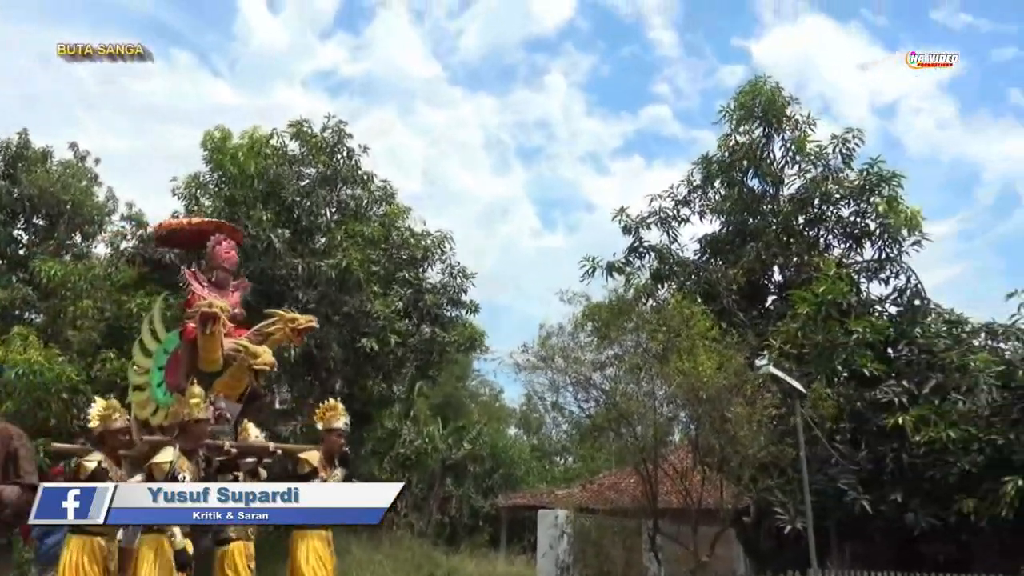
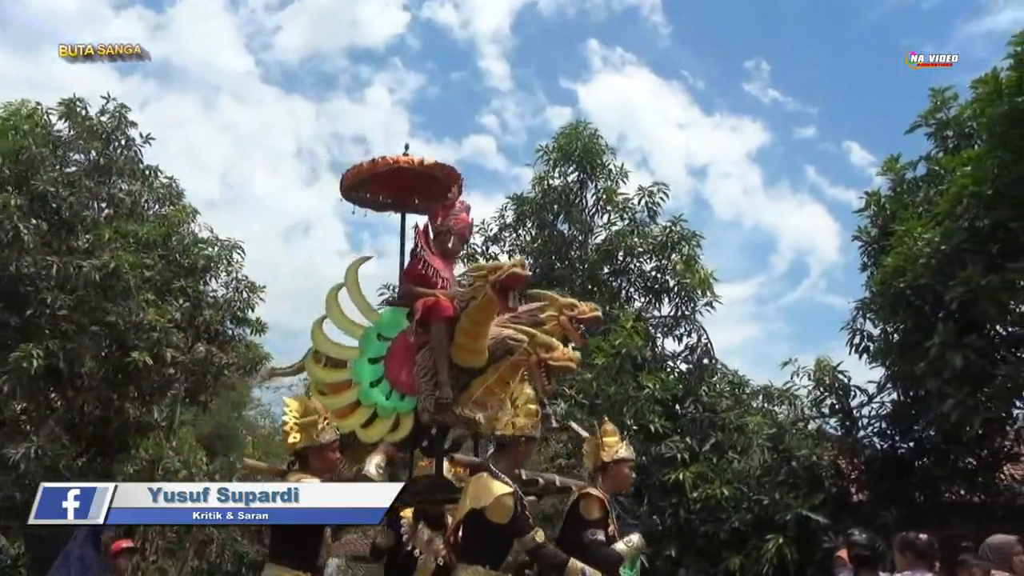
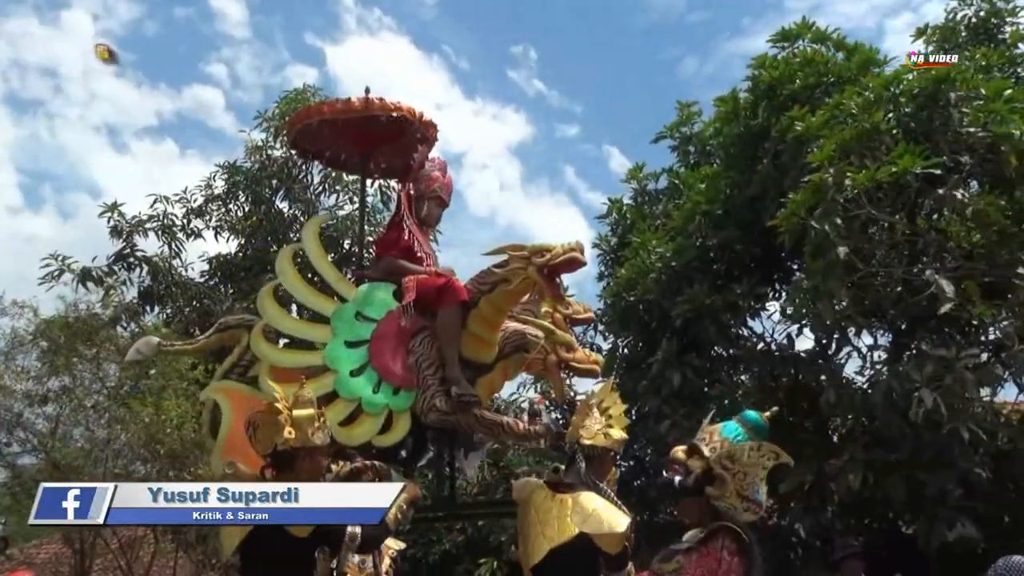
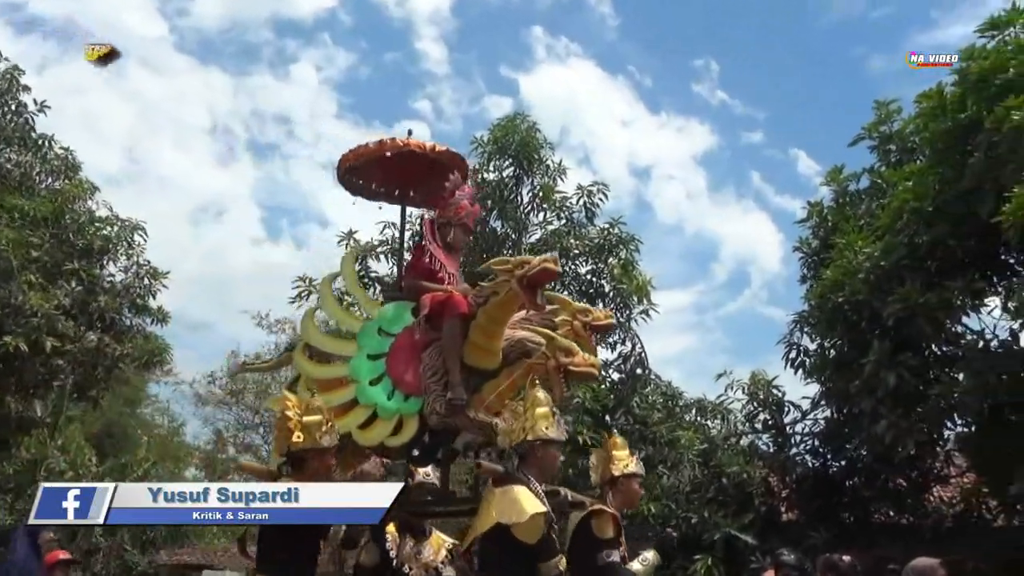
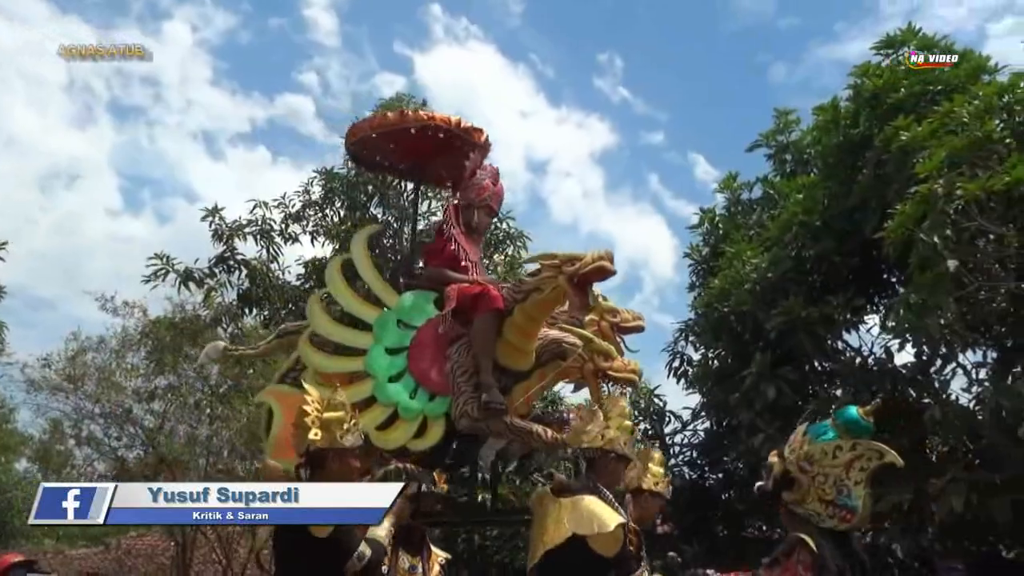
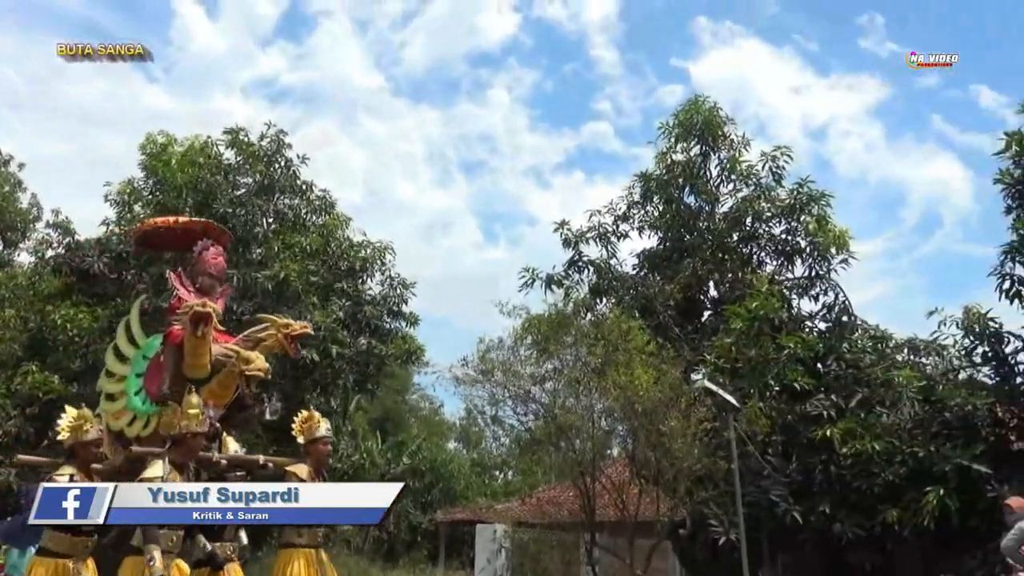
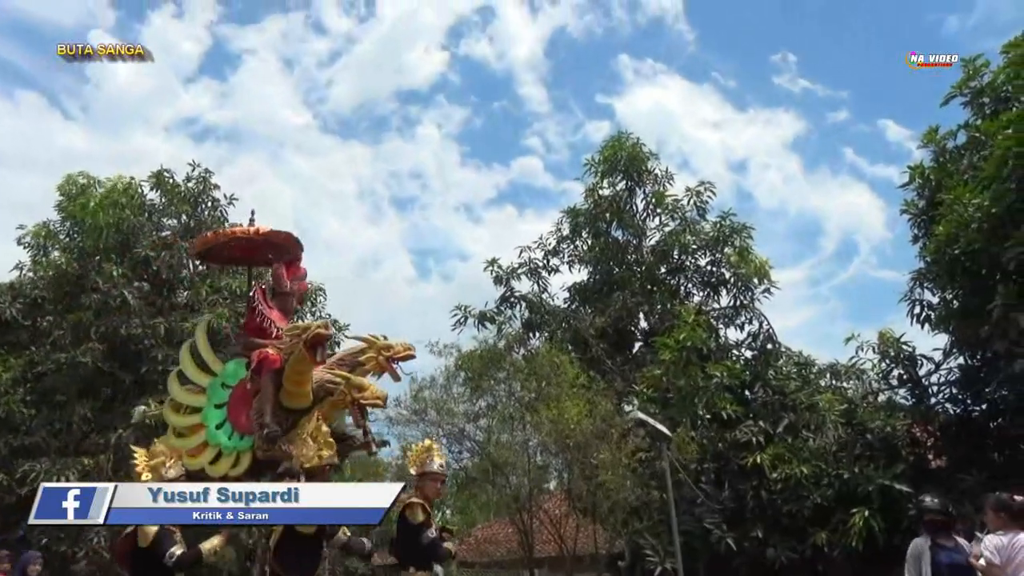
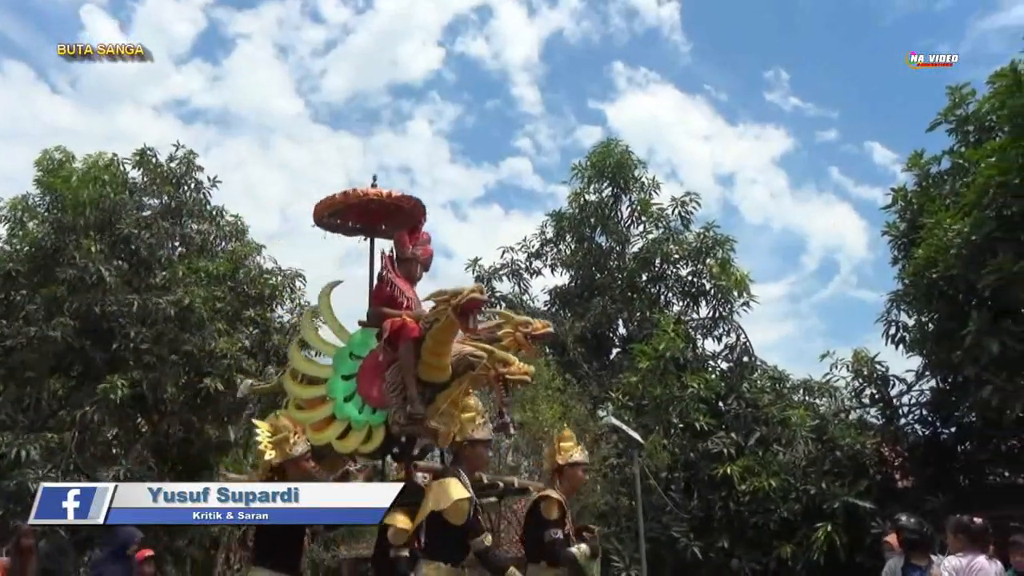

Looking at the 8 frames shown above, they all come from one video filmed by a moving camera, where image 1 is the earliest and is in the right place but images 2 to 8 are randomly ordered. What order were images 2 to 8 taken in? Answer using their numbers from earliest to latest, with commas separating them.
6, 7, 8, 2, 4, 5, 3
